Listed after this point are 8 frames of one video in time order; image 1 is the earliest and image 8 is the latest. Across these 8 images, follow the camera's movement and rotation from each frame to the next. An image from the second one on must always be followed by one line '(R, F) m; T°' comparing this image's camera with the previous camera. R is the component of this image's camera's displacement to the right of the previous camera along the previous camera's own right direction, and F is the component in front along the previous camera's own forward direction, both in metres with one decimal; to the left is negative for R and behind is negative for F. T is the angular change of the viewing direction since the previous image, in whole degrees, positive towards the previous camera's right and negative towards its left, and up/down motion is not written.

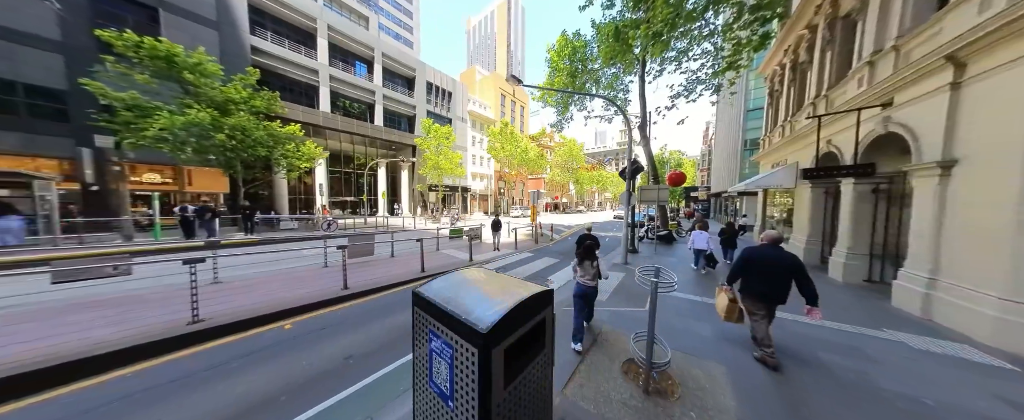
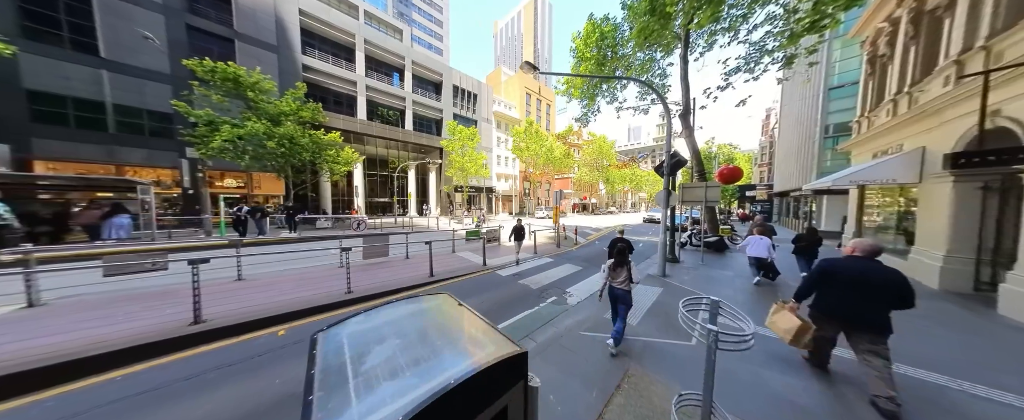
(+0.3, +0.7) m; -7°
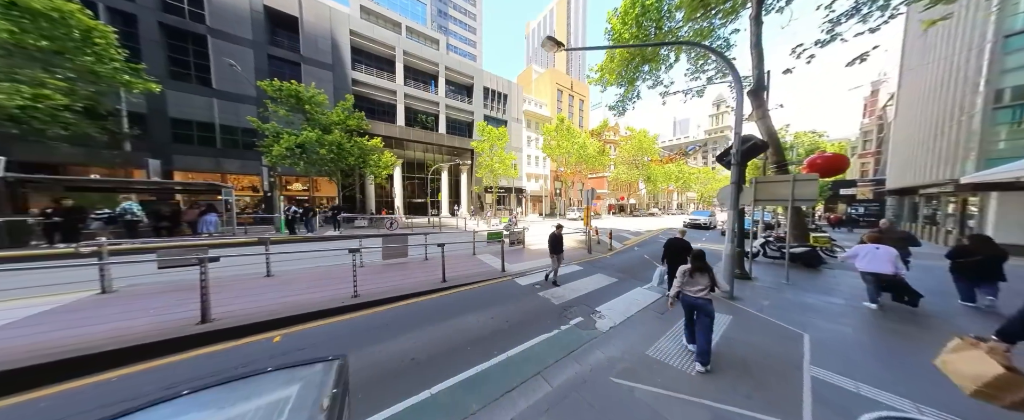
(+0.3, +0.8) m; -8°
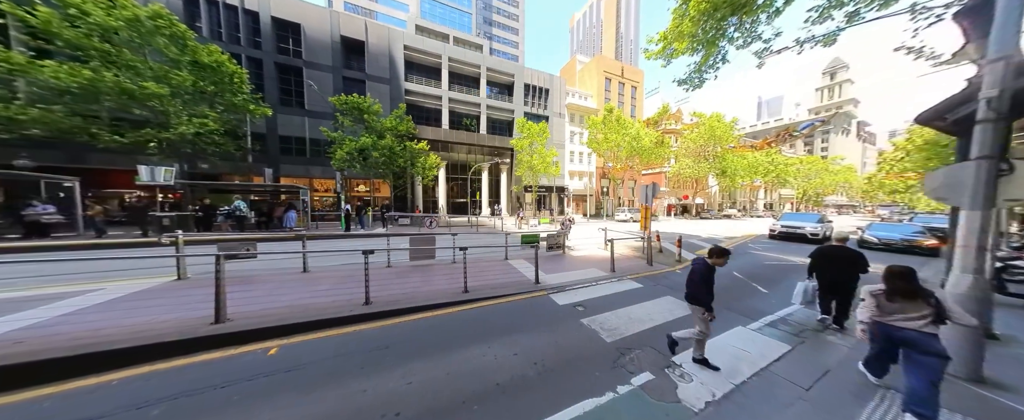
(+0.1, +1.1) m; -10°
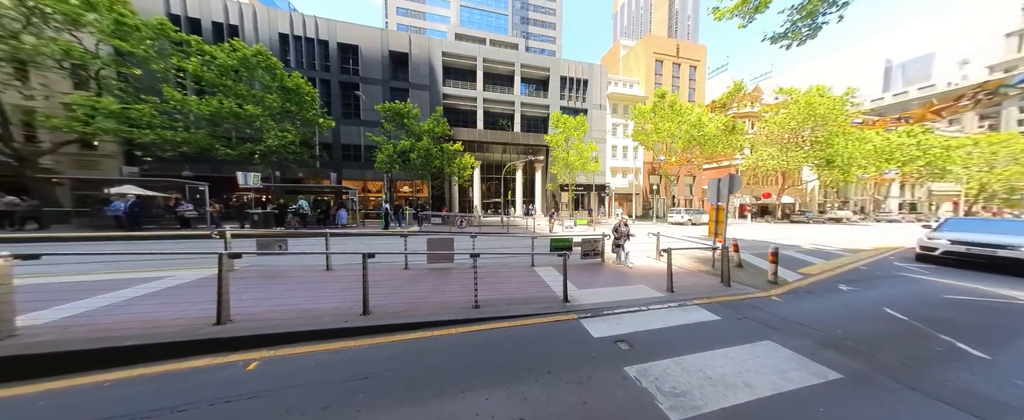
(+0.3, +0.9) m; -9°
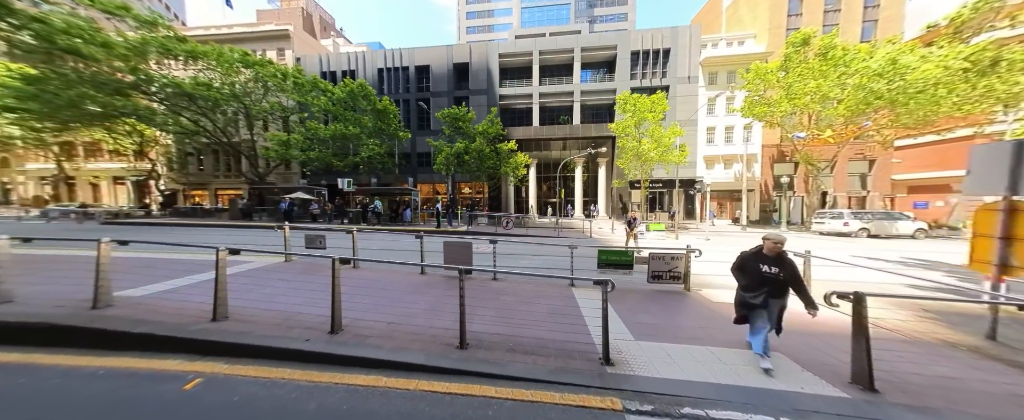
(+0.7, +1.5) m; -17°
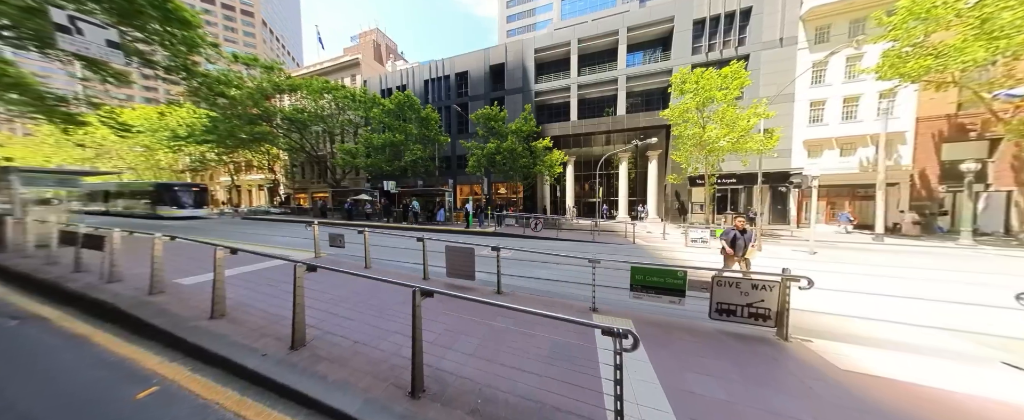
(+0.6, +0.9) m; -11°
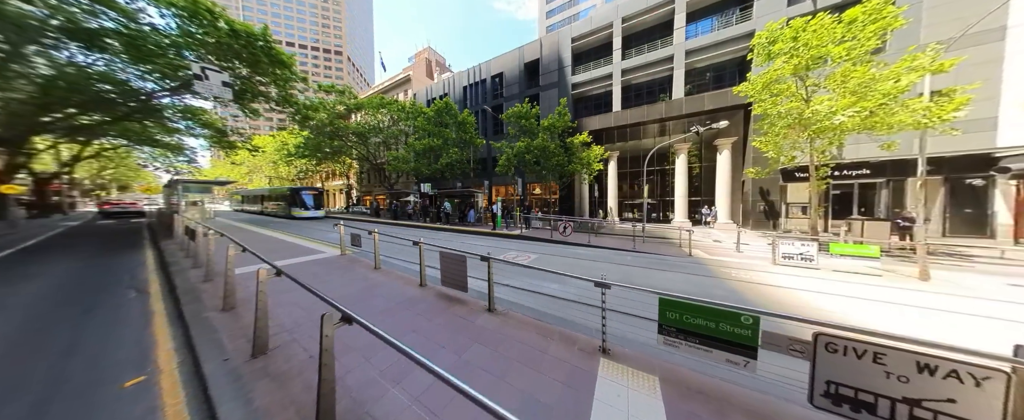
(+0.7, +0.8) m; -13°
